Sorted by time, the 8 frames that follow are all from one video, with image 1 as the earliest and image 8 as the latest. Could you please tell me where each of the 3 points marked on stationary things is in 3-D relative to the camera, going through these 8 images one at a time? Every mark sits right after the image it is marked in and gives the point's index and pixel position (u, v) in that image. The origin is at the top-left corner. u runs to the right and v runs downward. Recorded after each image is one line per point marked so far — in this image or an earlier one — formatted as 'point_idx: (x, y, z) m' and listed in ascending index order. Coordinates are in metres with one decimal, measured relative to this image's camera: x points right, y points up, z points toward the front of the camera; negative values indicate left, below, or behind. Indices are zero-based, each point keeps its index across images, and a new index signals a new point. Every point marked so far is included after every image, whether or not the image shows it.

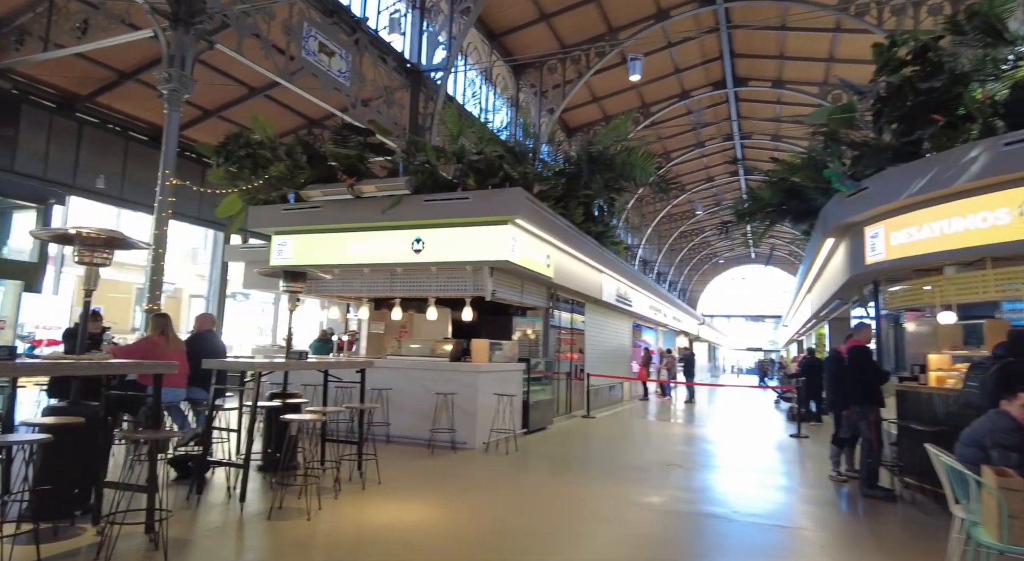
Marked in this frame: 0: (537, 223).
0: (+0.3, +0.7, +7.1) m
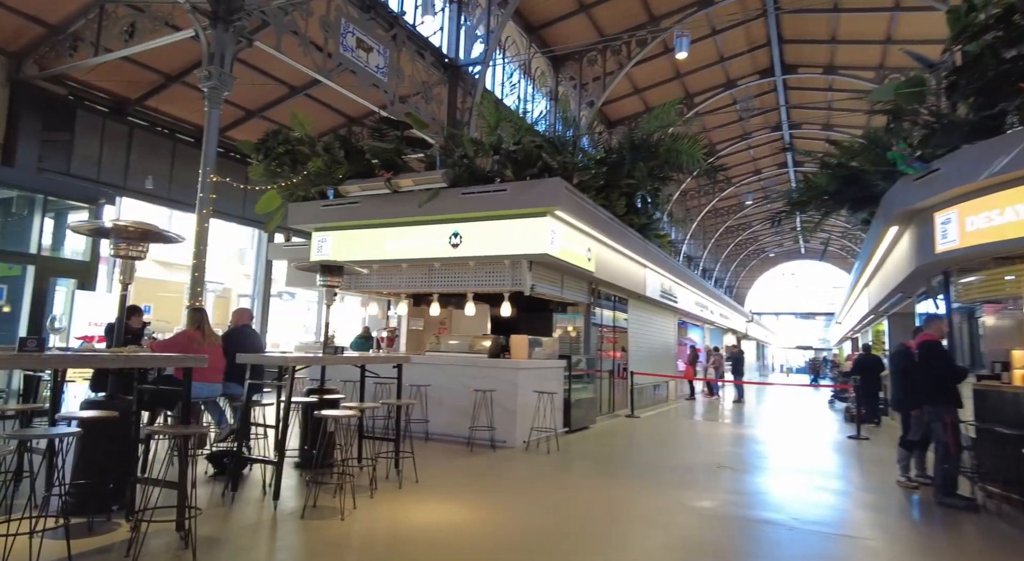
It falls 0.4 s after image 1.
0: (+0.8, +0.8, +6.8) m
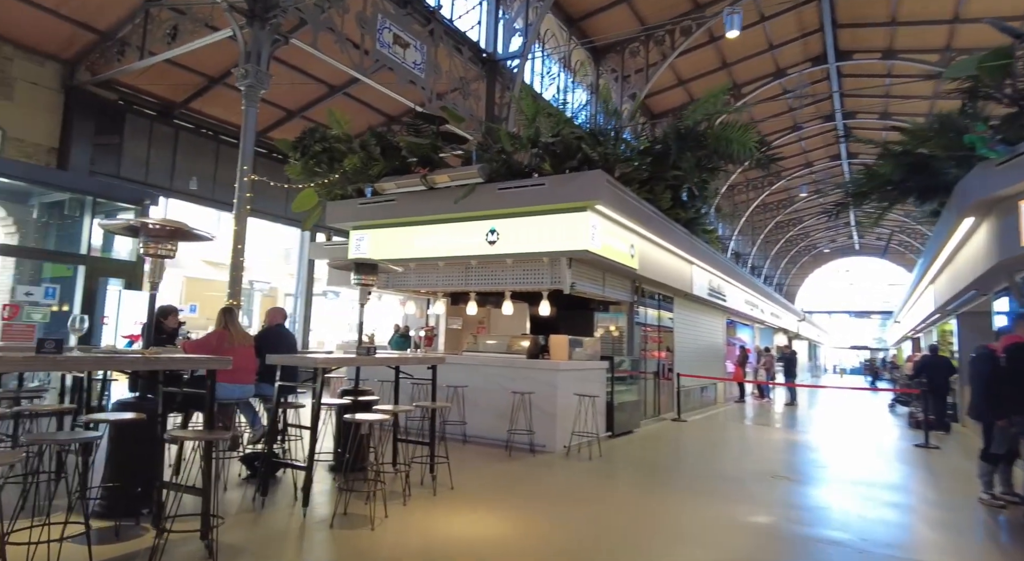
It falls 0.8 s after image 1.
0: (+1.2, +0.8, +6.5) m
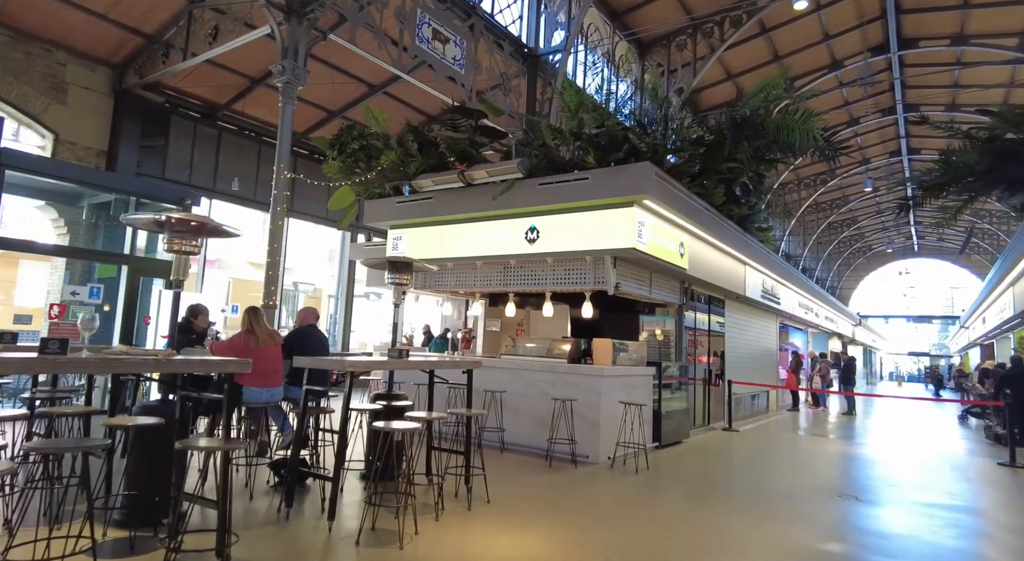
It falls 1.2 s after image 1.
0: (+1.6, +0.8, +6.1) m
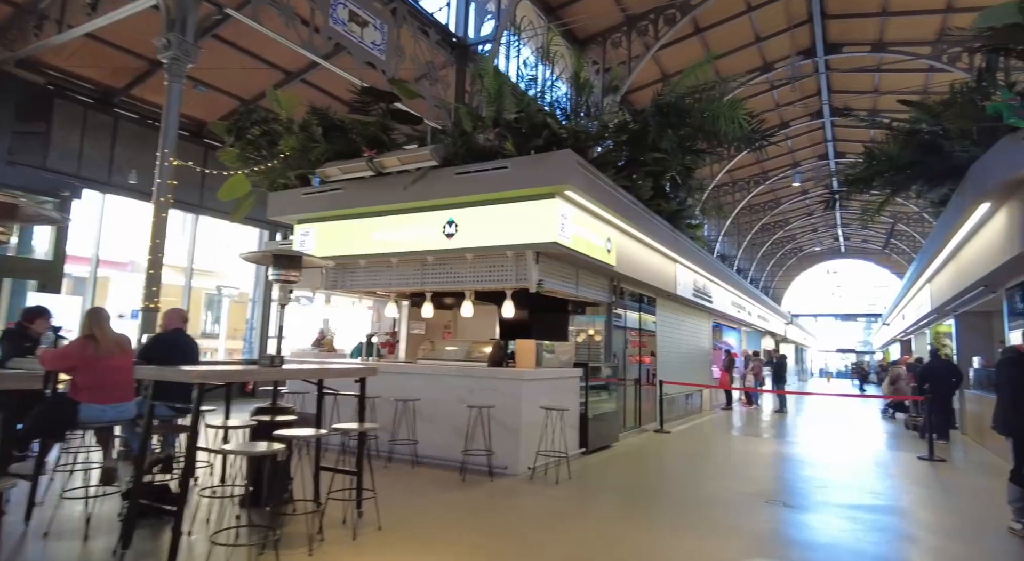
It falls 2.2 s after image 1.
0: (+0.8, +0.8, +5.8) m
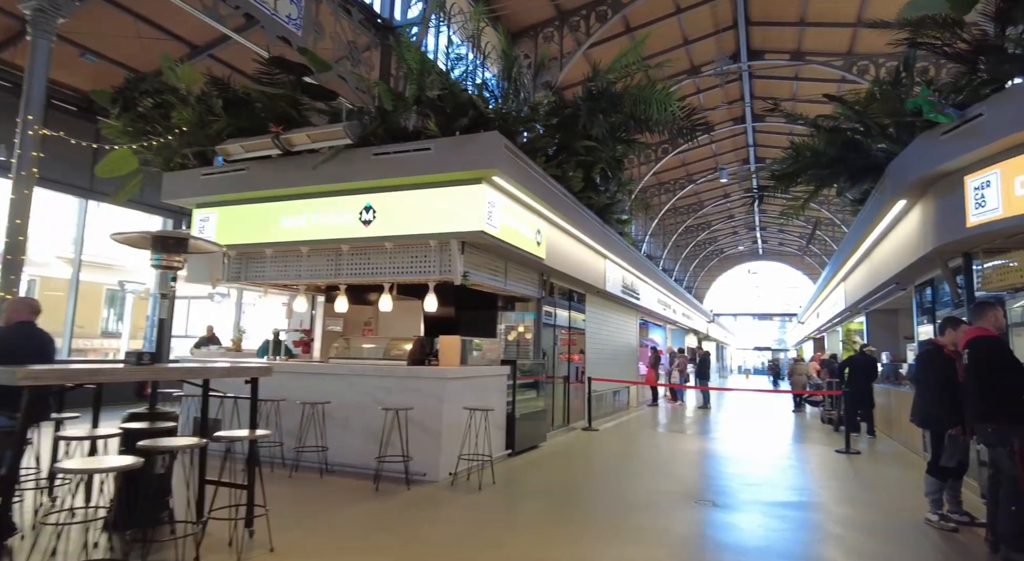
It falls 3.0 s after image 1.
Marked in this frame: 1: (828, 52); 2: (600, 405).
0: (+0.1, +0.9, +5.4) m
1: (+8.1, +5.9, +15.1) m
2: (+1.6, -2.2, +10.6) m
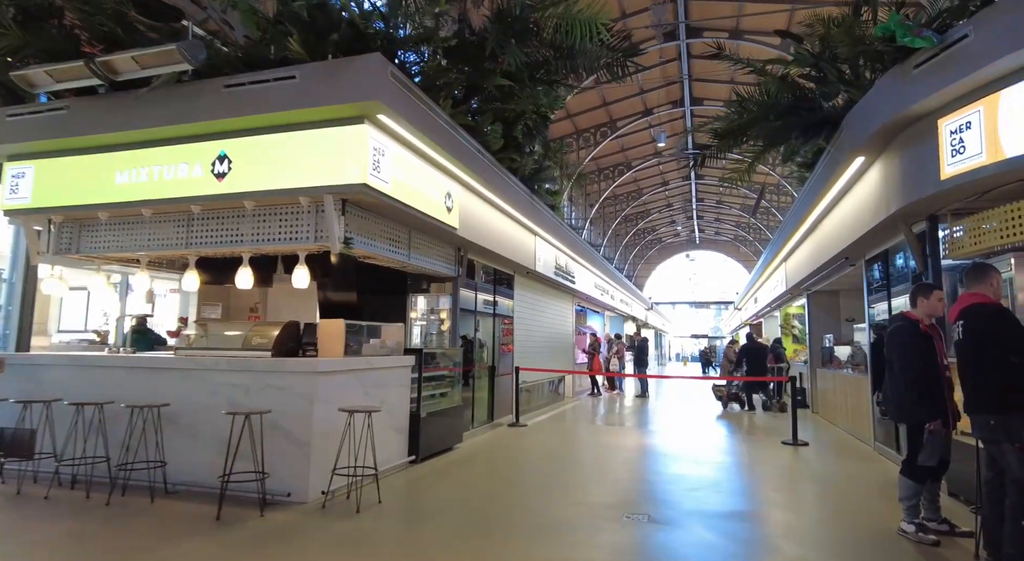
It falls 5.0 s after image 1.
0: (-0.7, +1.1, +4.4) m
1: (+6.4, +6.3, +14.7) m
2: (+0.3, -1.9, +9.7) m
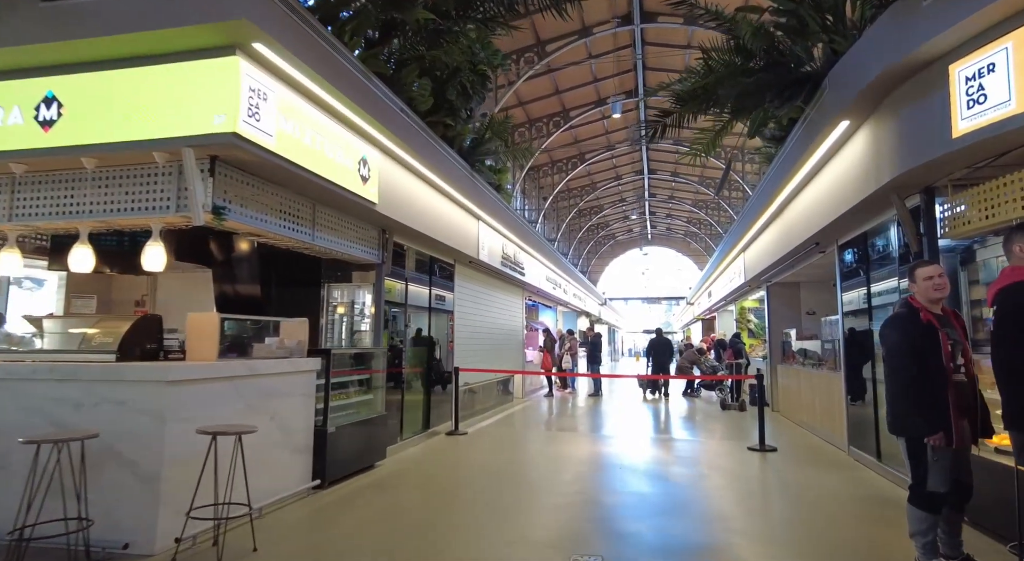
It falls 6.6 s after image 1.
0: (-1.2, +1.2, +3.4) m
1: (+5.1, +6.4, +14.2) m
2: (-0.5, -1.8, +8.8) m
